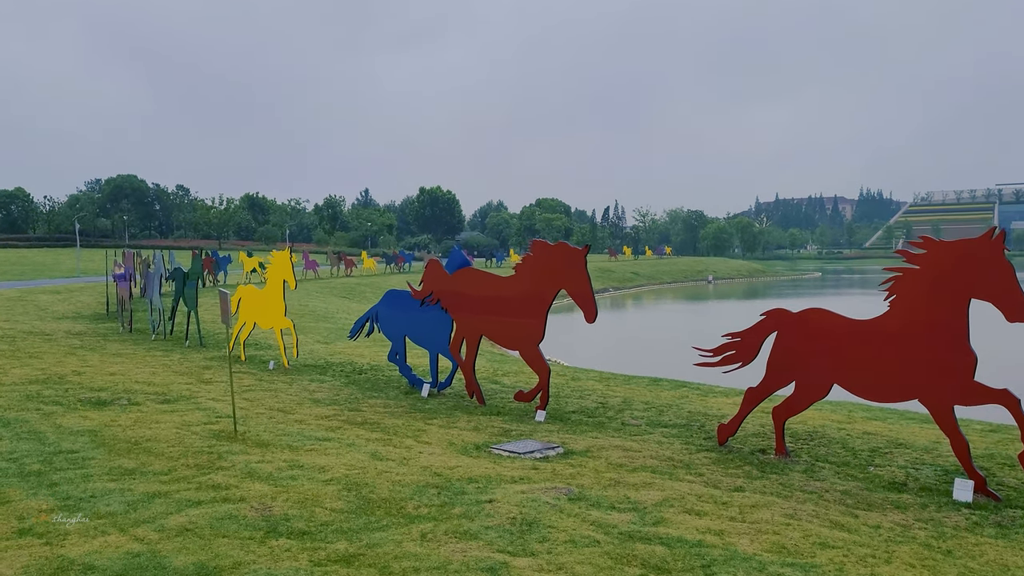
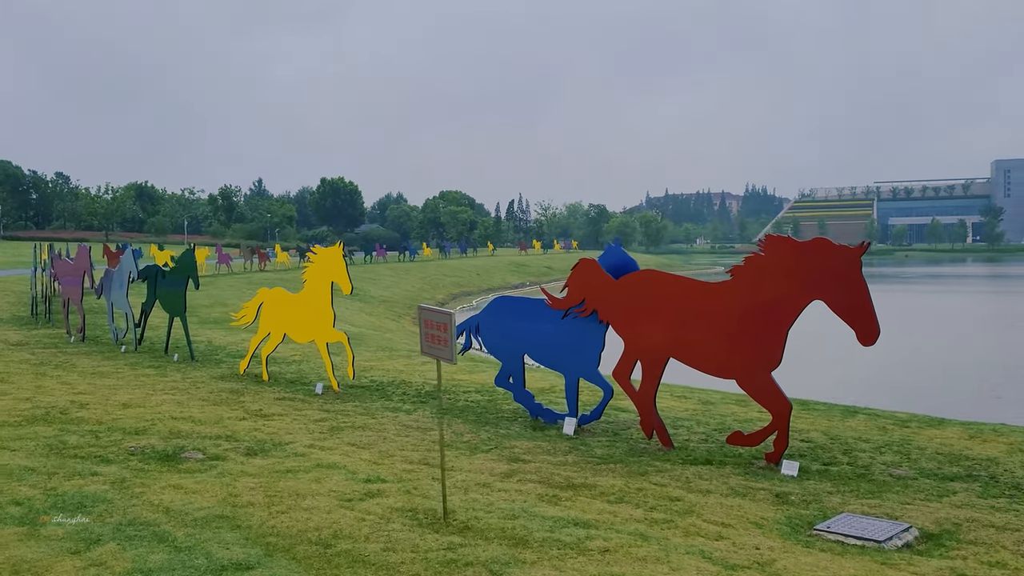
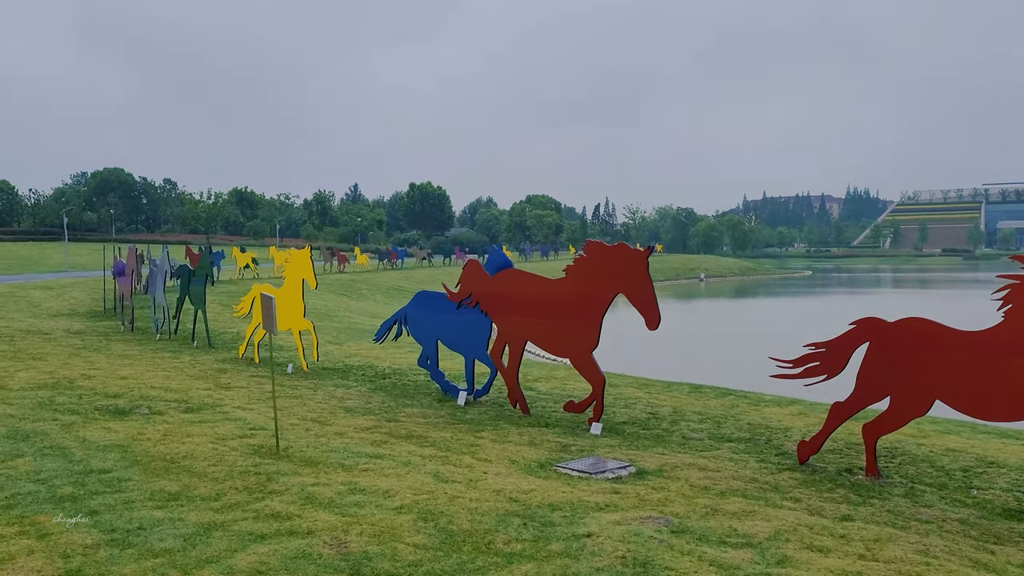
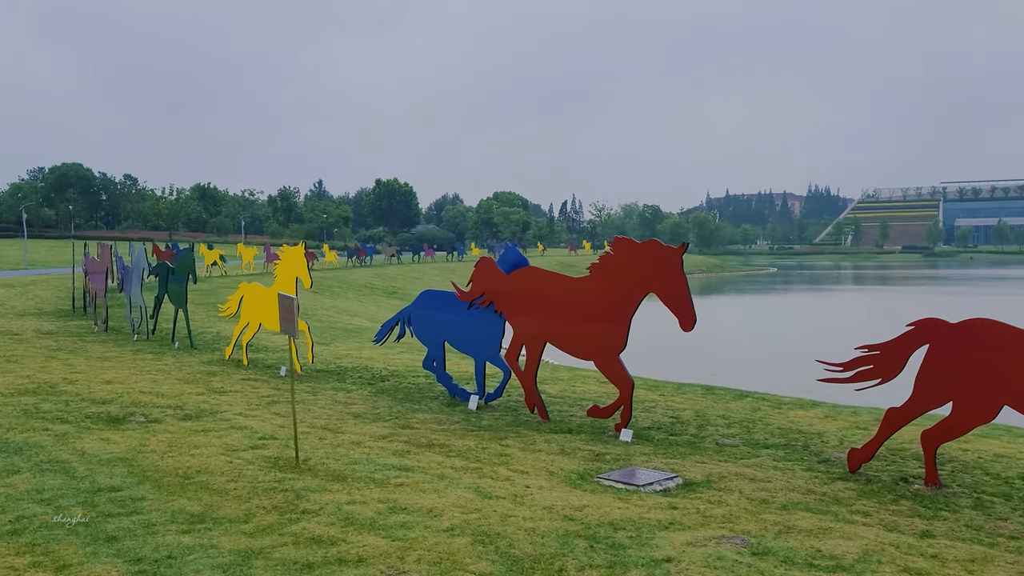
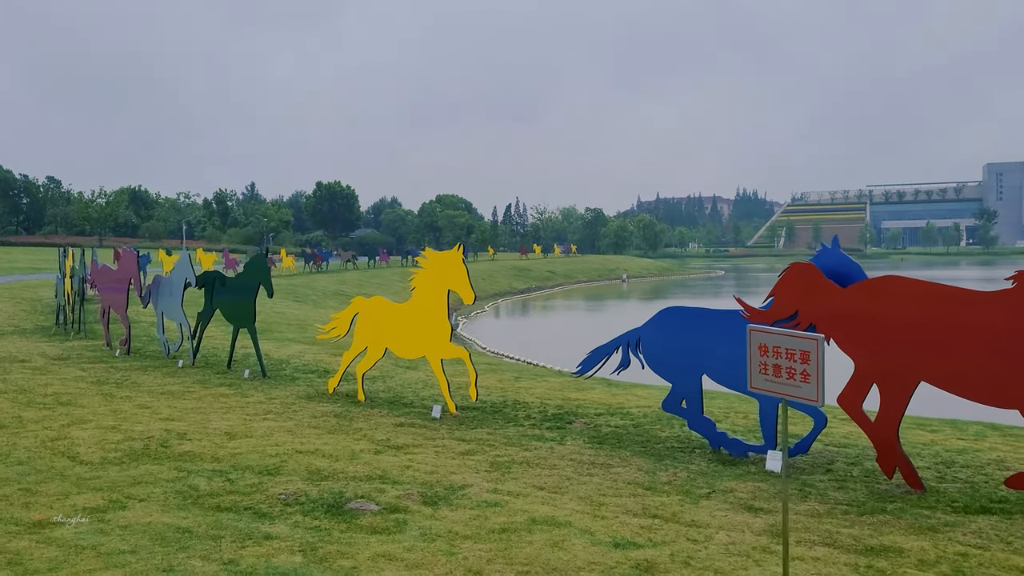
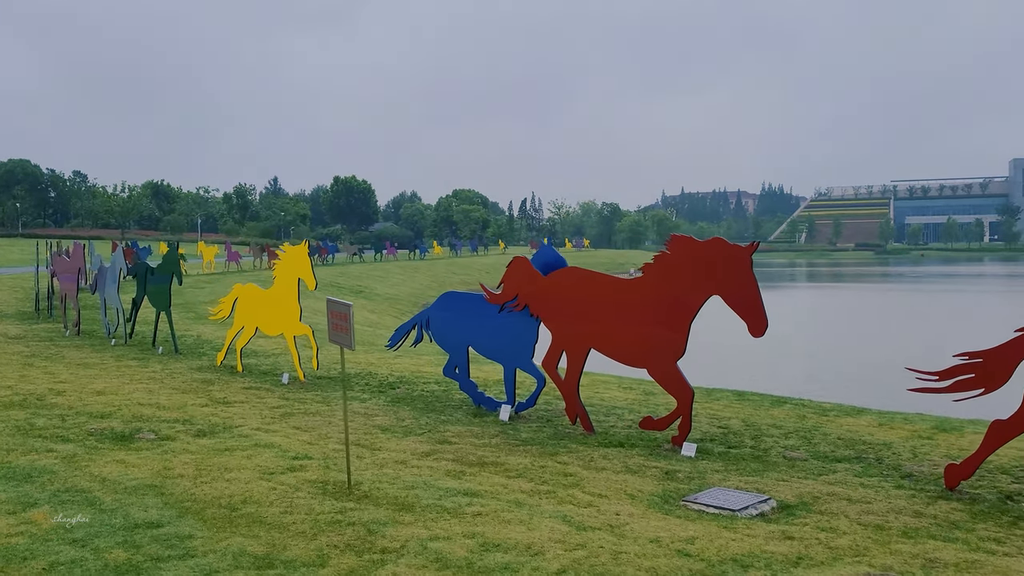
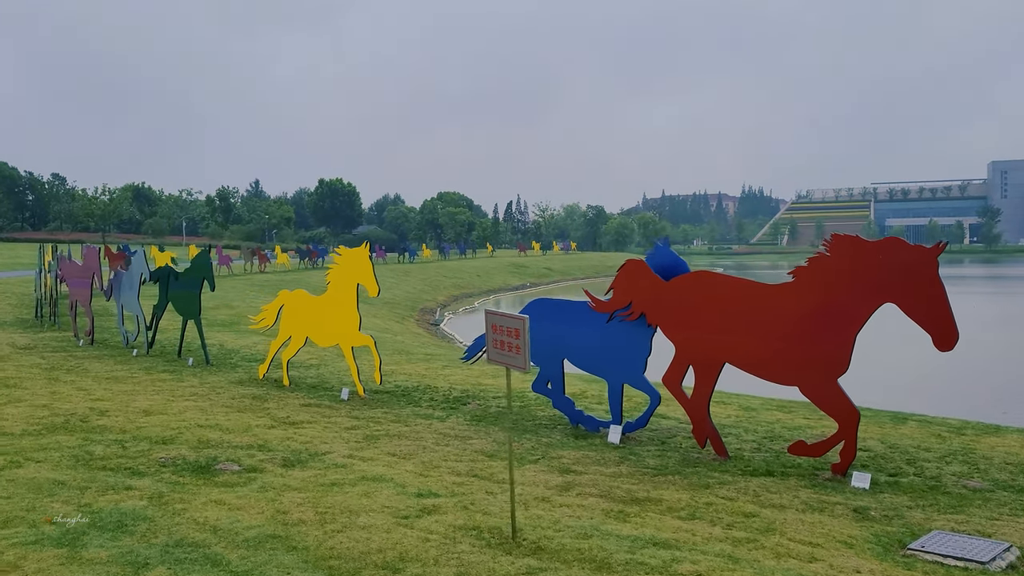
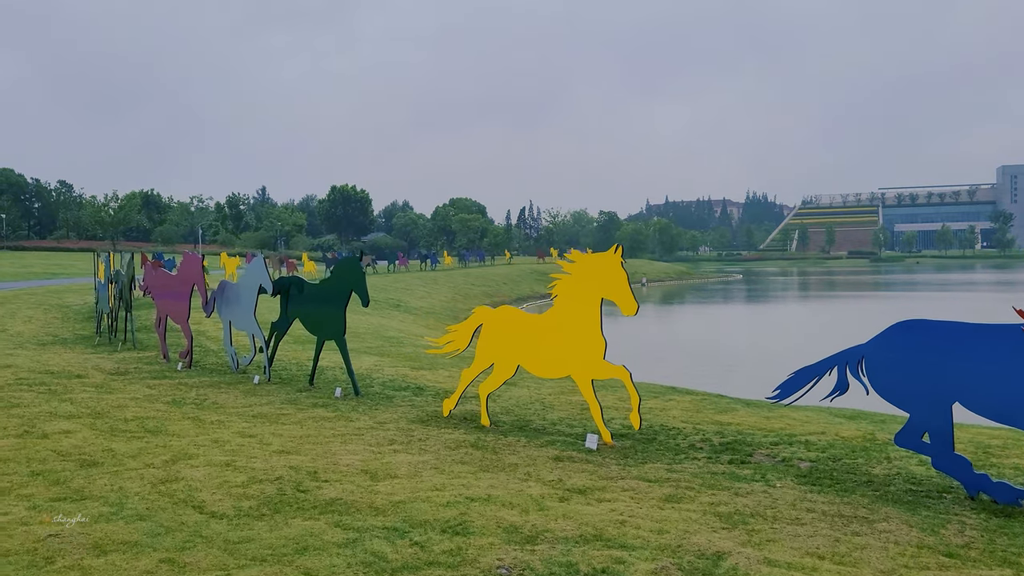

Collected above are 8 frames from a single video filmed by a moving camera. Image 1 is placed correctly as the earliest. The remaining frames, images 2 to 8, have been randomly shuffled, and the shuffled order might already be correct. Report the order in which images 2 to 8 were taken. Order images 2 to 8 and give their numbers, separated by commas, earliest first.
3, 4, 6, 2, 7, 5, 8
